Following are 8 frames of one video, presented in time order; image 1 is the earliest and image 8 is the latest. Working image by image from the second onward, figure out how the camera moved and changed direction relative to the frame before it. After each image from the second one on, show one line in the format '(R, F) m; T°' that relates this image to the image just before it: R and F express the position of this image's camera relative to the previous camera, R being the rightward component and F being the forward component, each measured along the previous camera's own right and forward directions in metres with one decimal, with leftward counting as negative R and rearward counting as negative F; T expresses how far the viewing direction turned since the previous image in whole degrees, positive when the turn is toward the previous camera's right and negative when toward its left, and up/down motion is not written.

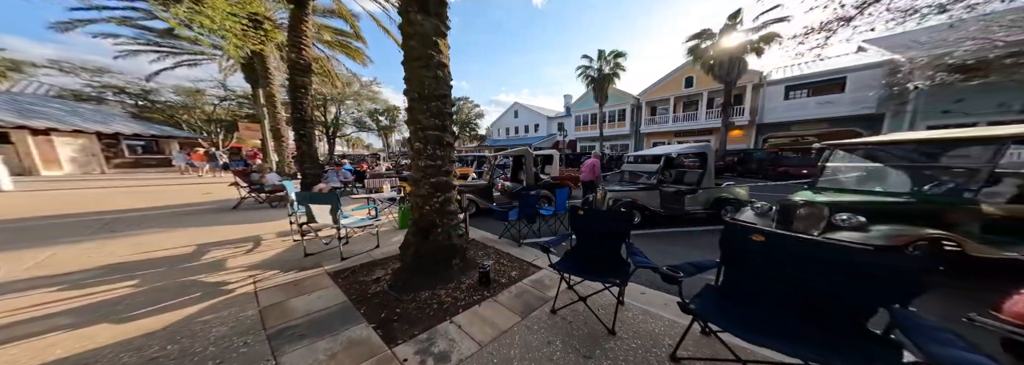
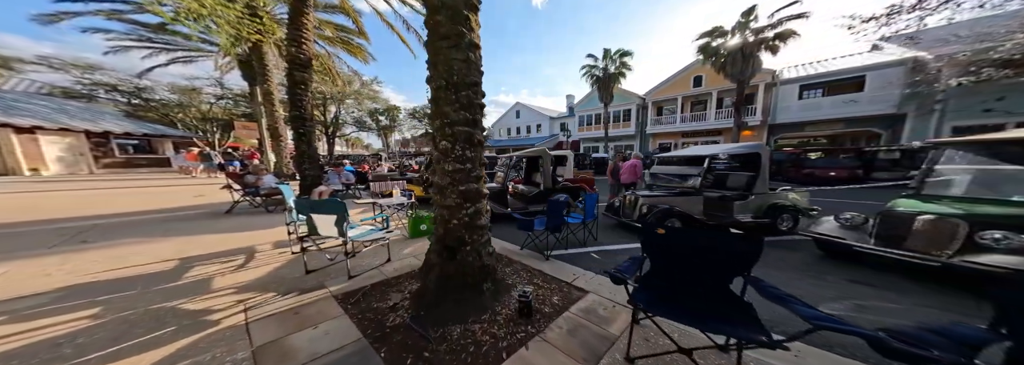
(-0.4, +0.5) m; 0°
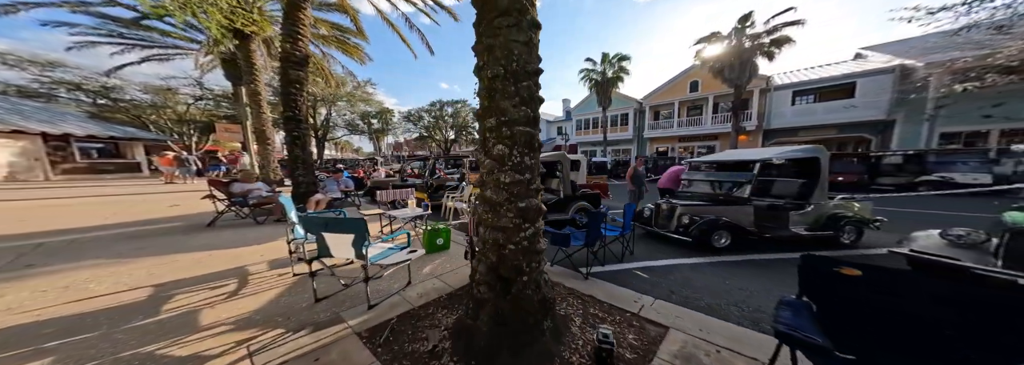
(-0.6, +0.4) m; +2°
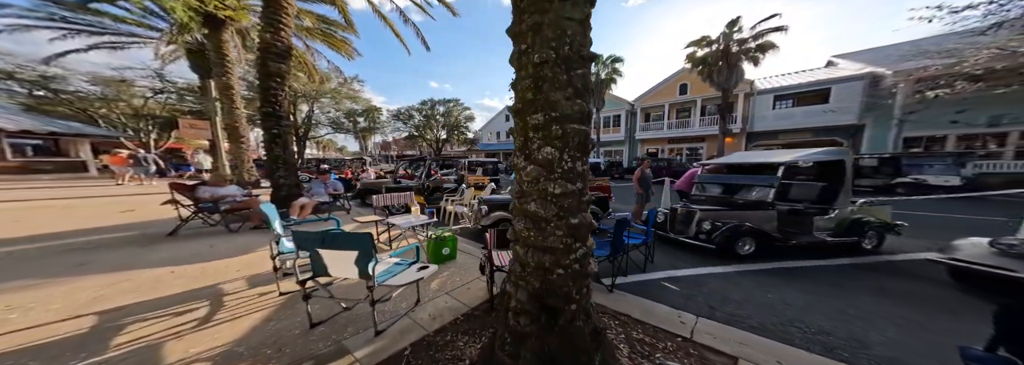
(-0.4, +0.3) m; +3°
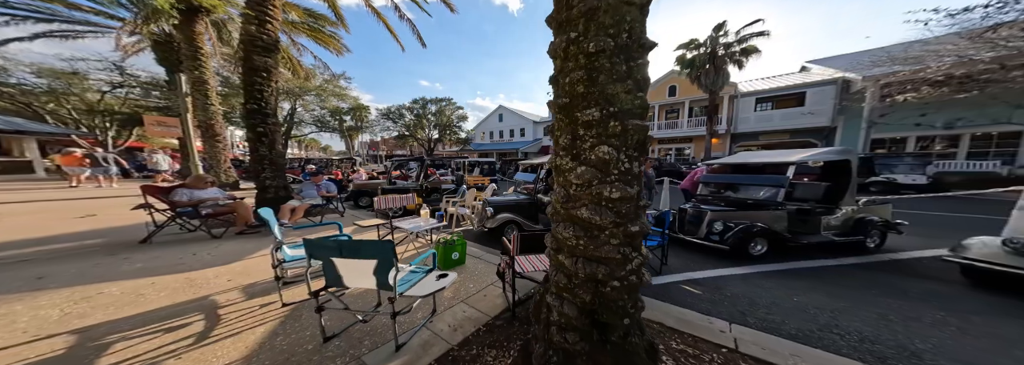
(-0.4, +0.1) m; +3°
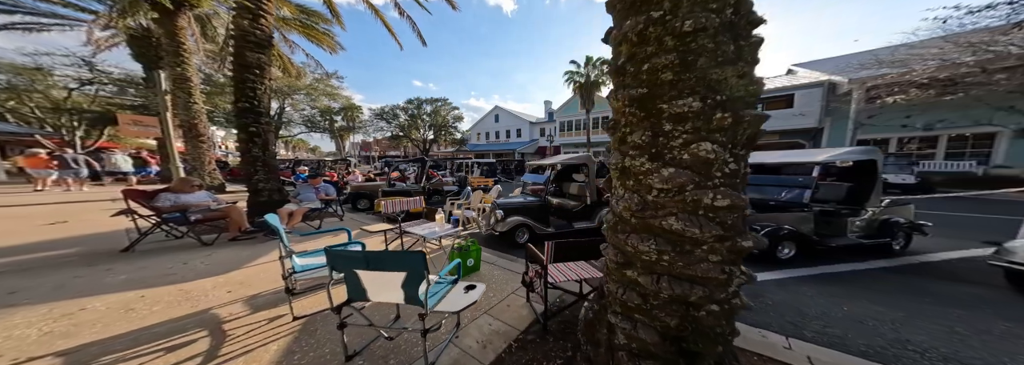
(-0.4, +0.1) m; +2°
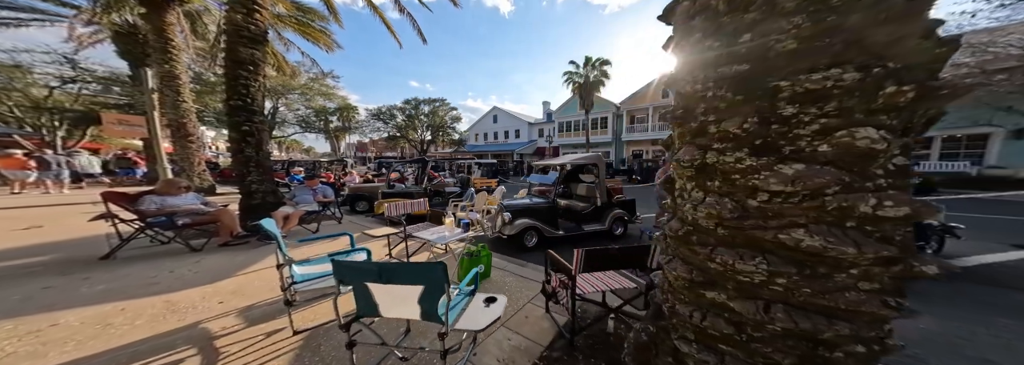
(-0.3, +0.2) m; +1°
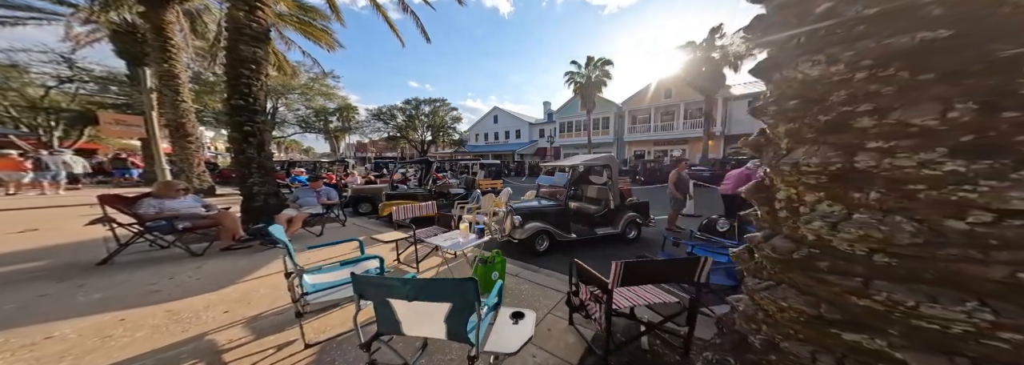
(-0.2, +0.1) m; 0°
